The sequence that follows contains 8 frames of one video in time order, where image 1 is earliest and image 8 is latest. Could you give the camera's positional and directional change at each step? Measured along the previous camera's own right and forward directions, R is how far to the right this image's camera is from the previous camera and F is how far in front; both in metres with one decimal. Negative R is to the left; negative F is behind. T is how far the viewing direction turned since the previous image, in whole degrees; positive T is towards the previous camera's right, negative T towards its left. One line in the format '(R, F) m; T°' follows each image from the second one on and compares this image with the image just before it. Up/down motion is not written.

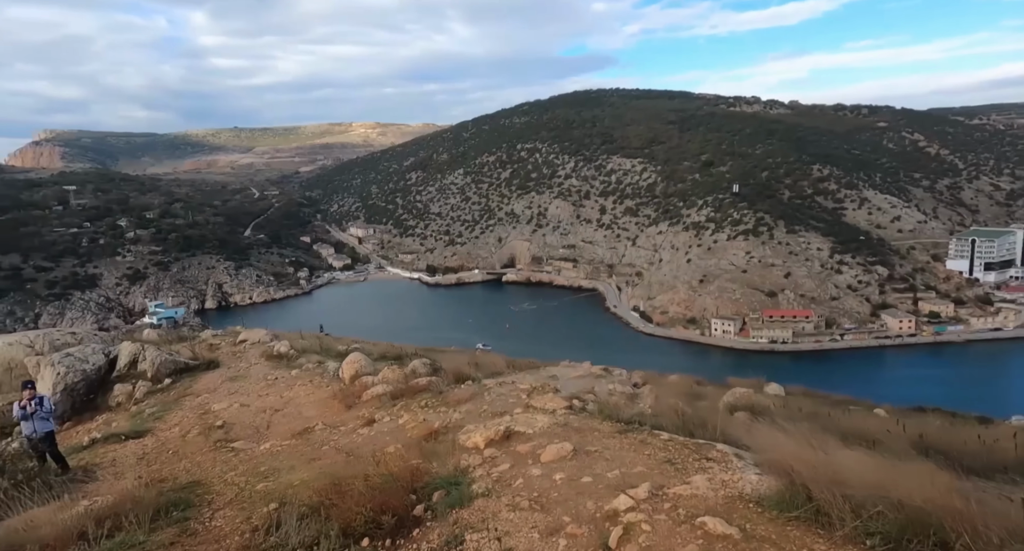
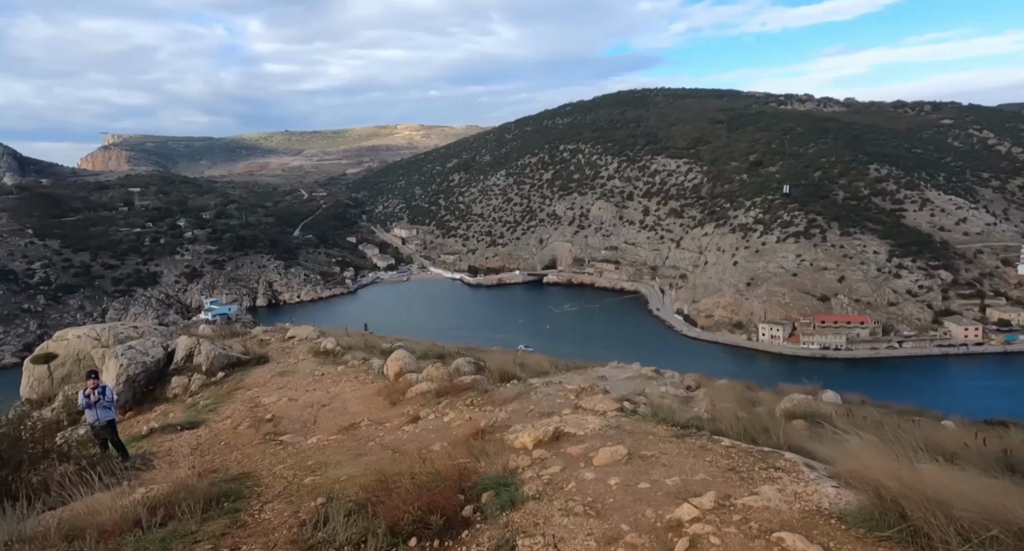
(-0.1, +0.1) m; -4°
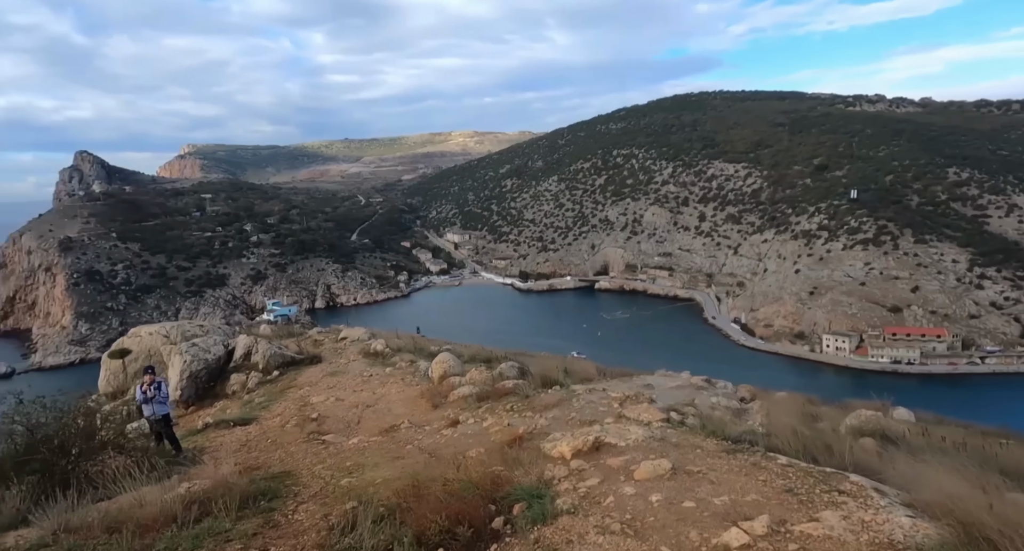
(+0.1, +0.2) m; -4°
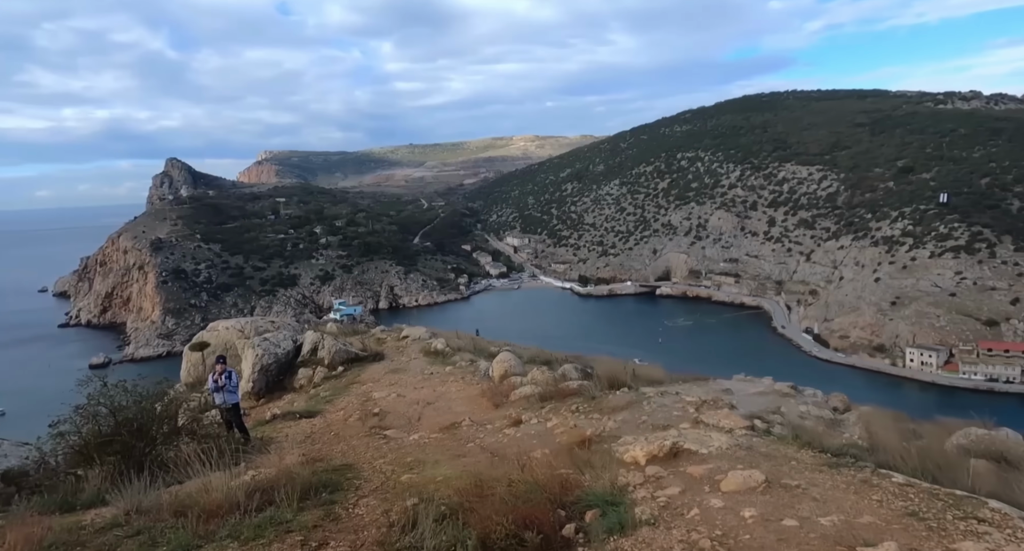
(-0.1, +0.2) m; -5°
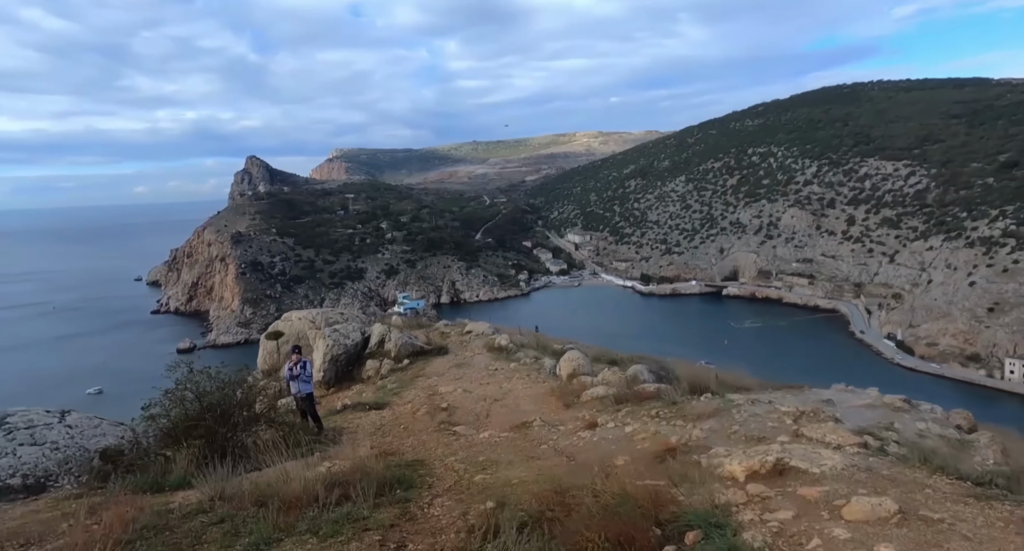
(-0.1, +0.2) m; -5°
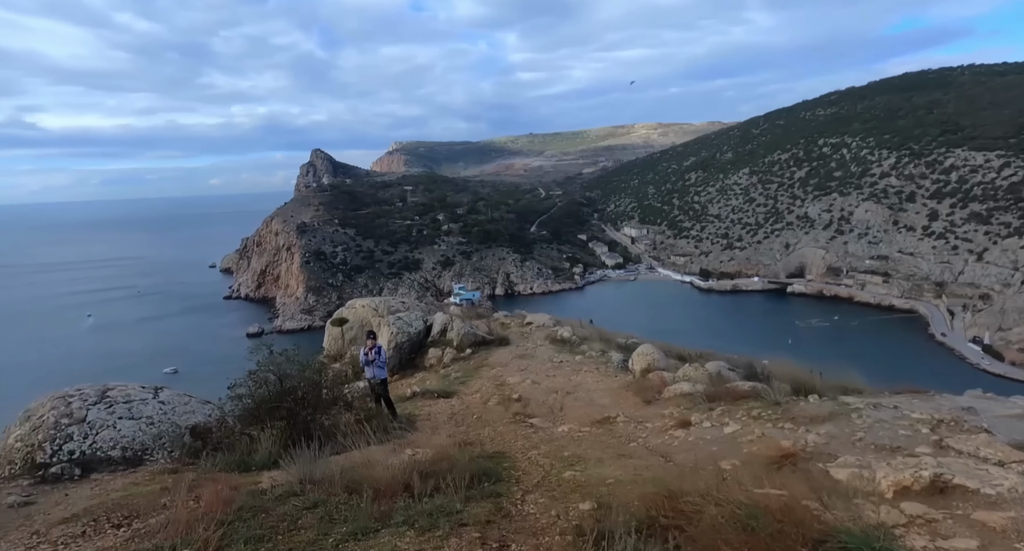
(-0.2, +0.2) m; -5°
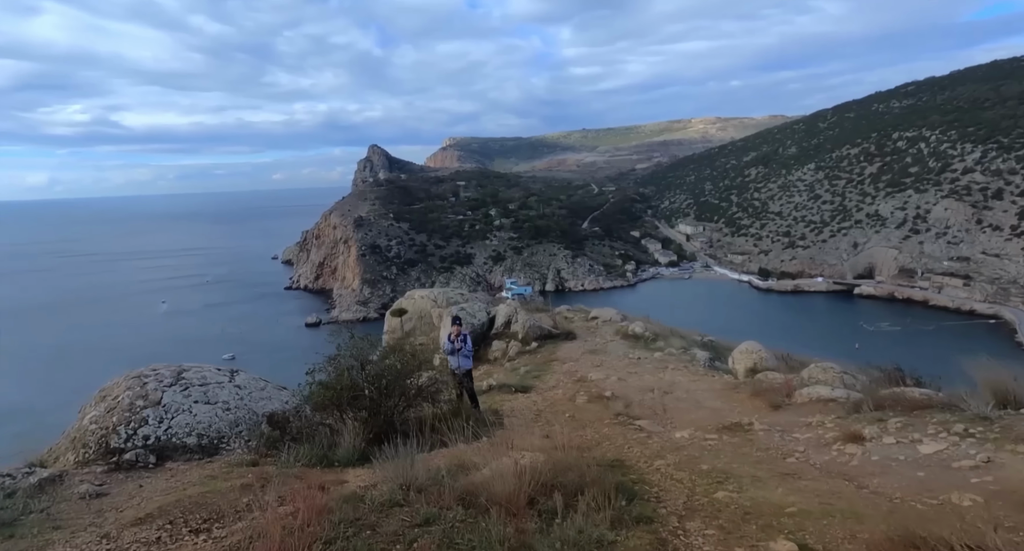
(-0.5, +0.7) m; -5°
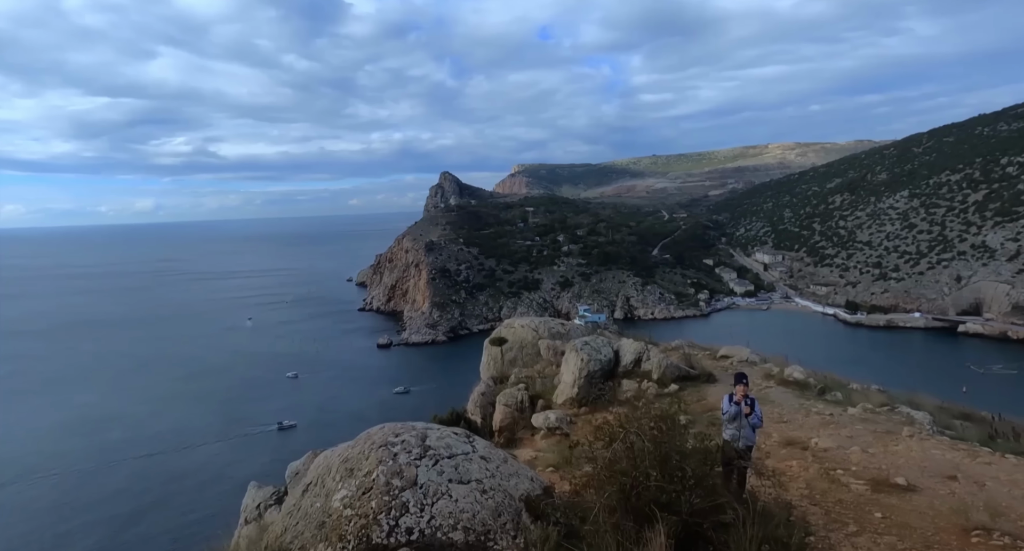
(-1.9, +1.2) m; -8°
